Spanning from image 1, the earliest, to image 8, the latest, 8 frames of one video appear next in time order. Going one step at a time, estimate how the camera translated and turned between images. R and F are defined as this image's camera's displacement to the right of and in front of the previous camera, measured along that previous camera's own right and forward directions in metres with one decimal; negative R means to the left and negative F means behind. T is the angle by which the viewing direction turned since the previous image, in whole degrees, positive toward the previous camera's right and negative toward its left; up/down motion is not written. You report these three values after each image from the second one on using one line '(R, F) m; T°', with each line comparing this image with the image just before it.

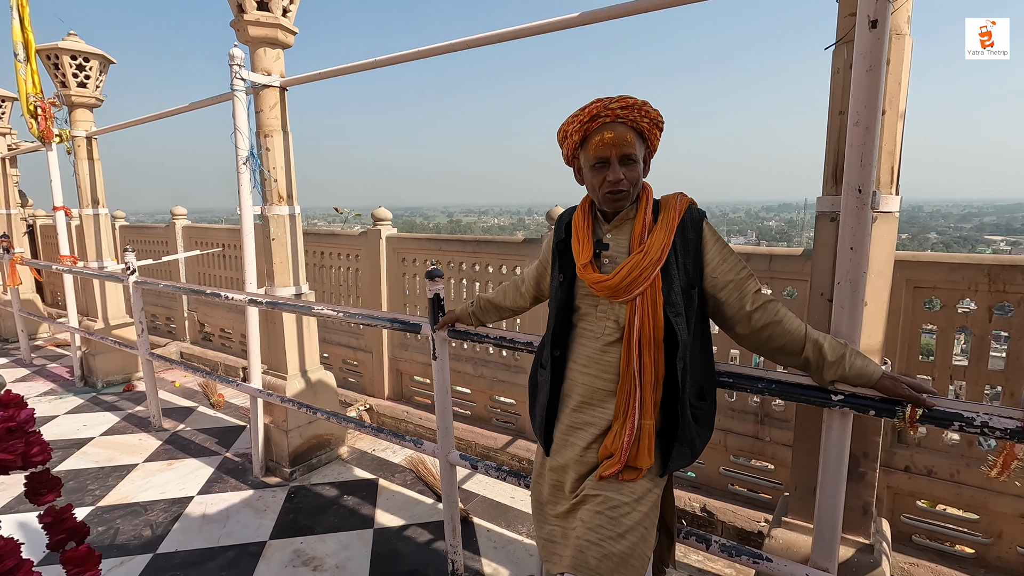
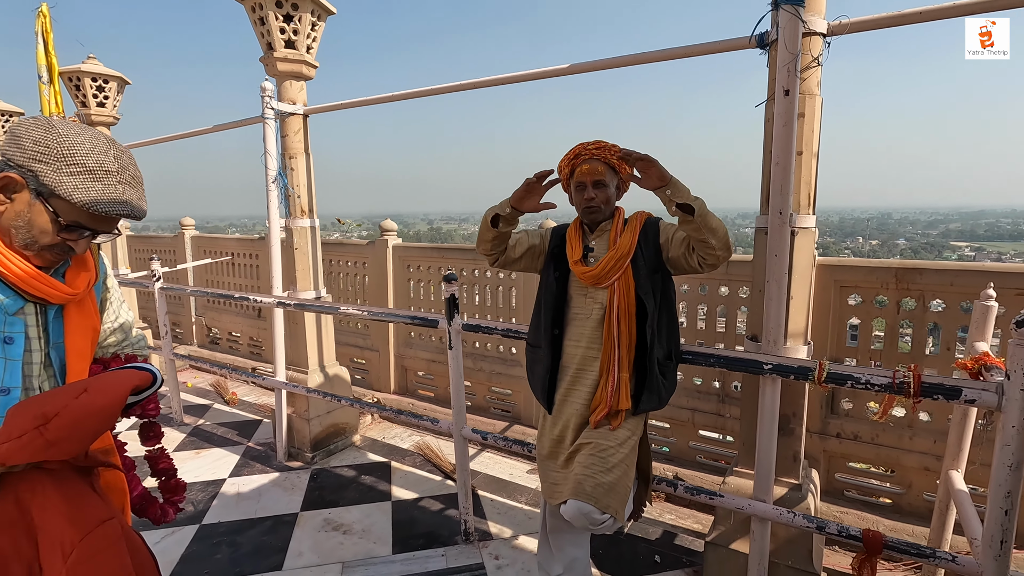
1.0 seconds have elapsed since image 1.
(-0.1, -0.4) m; +2°
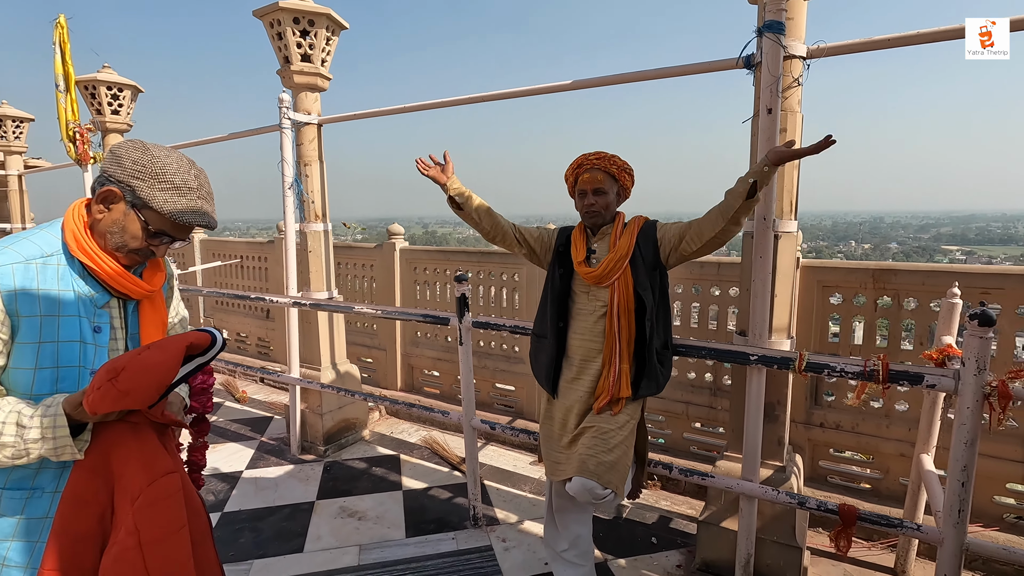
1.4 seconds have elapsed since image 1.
(-0.1, -0.2) m; +1°
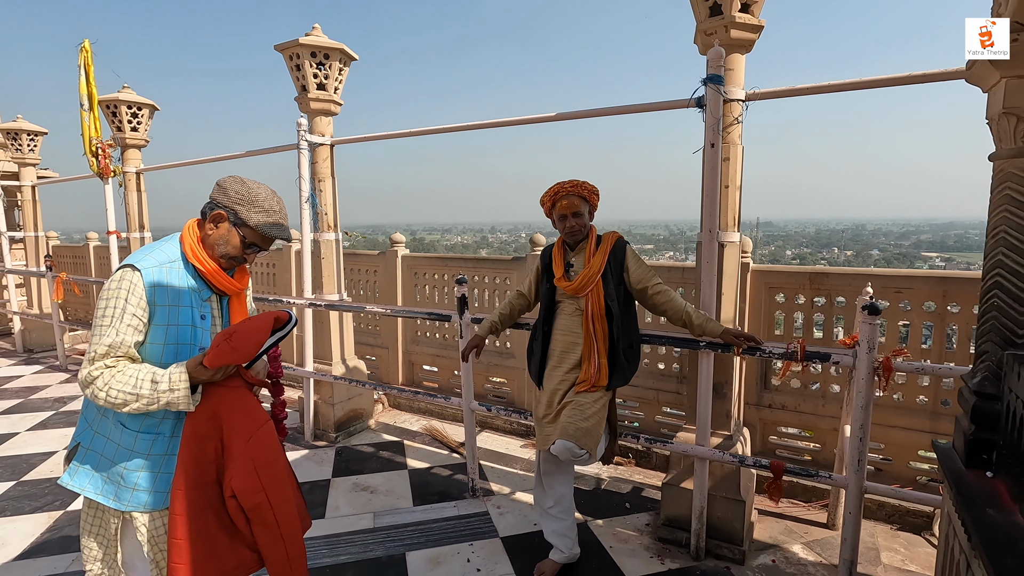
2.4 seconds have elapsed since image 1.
(0.0, -0.4) m; +1°
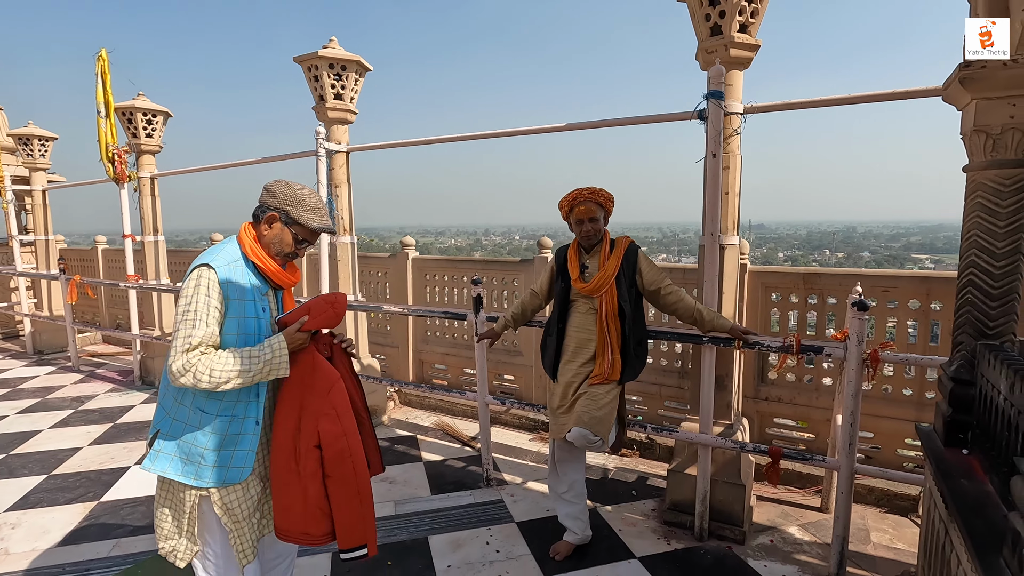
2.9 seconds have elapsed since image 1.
(-0.1, -0.2) m; +1°
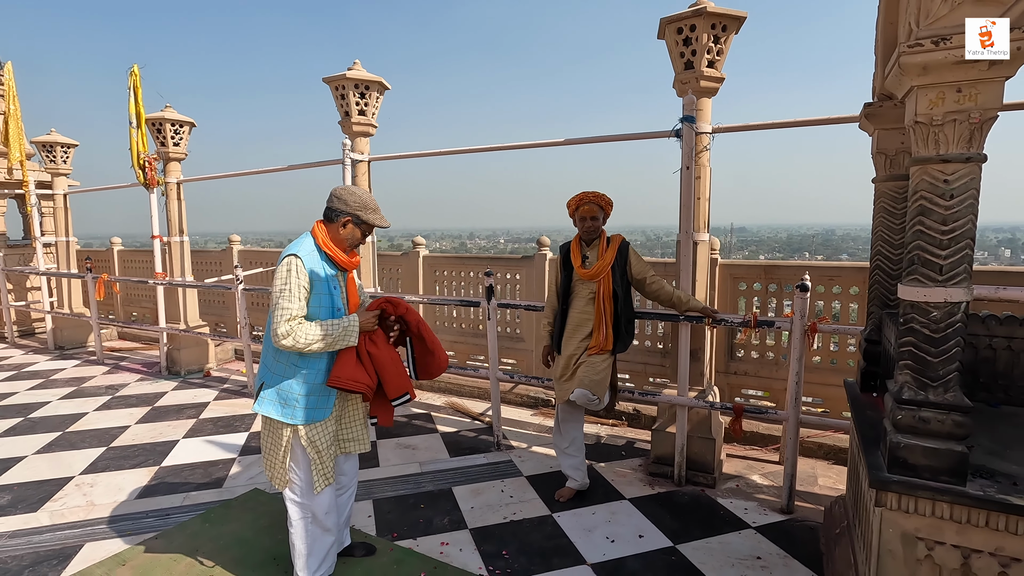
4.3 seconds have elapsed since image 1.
(-0.2, -0.5) m; +2°
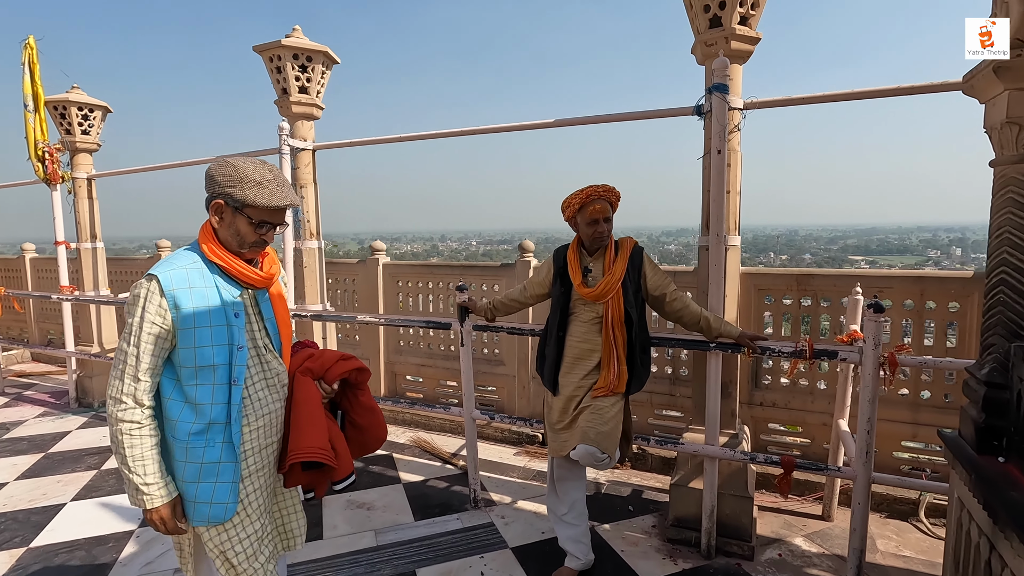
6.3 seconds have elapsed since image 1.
(0.0, +0.8) m; +3°
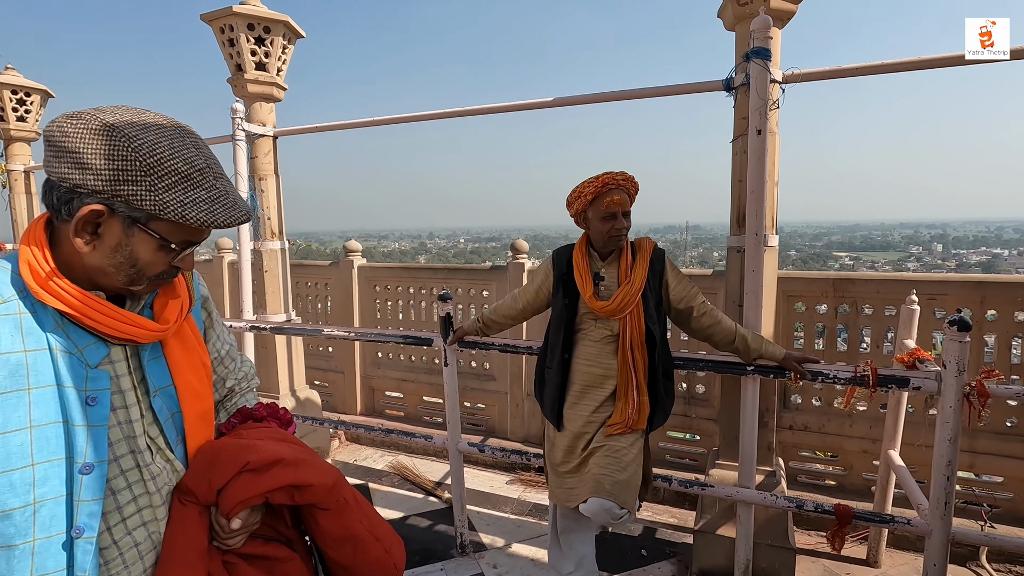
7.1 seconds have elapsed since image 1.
(0.0, +0.5) m; +1°
